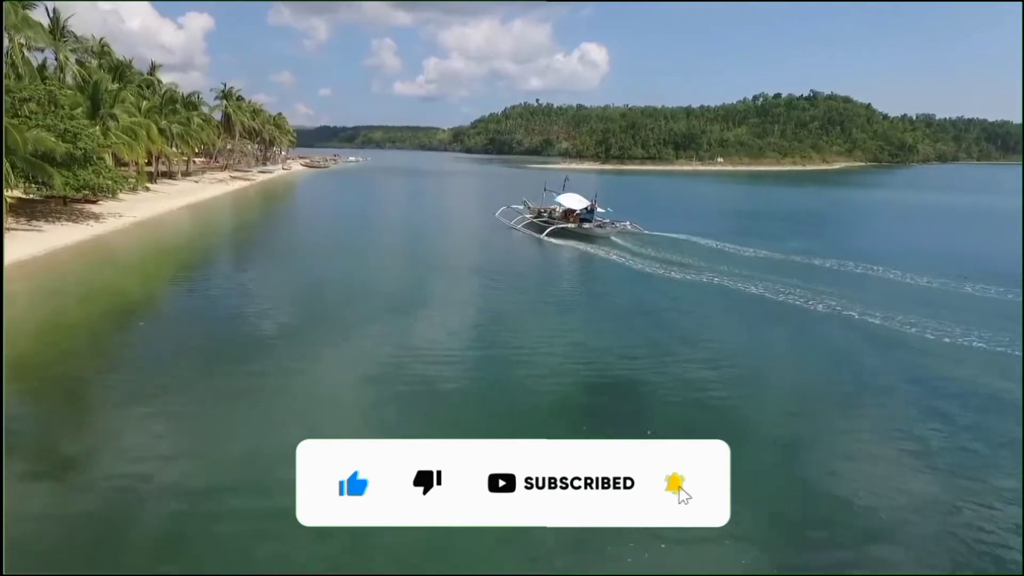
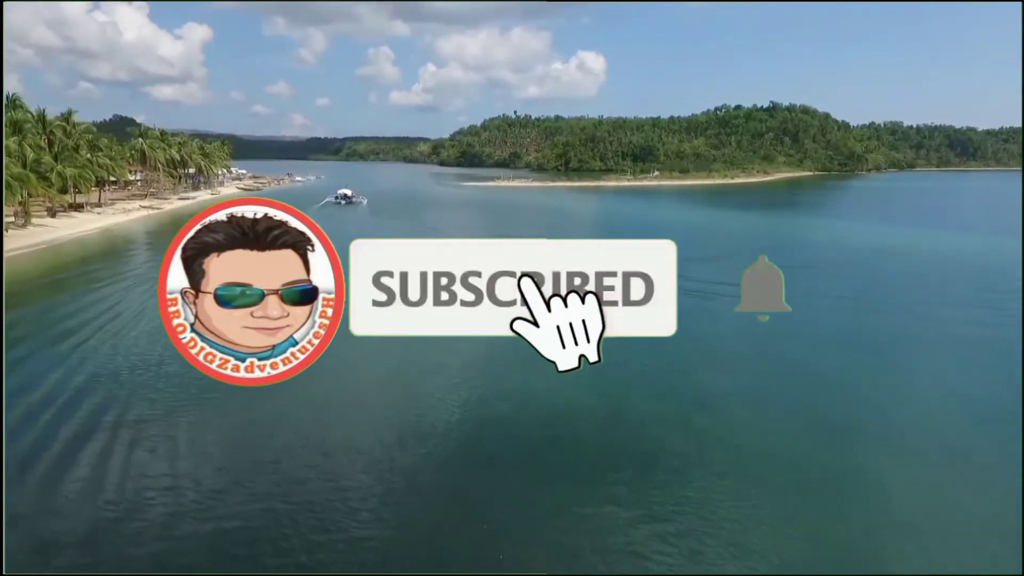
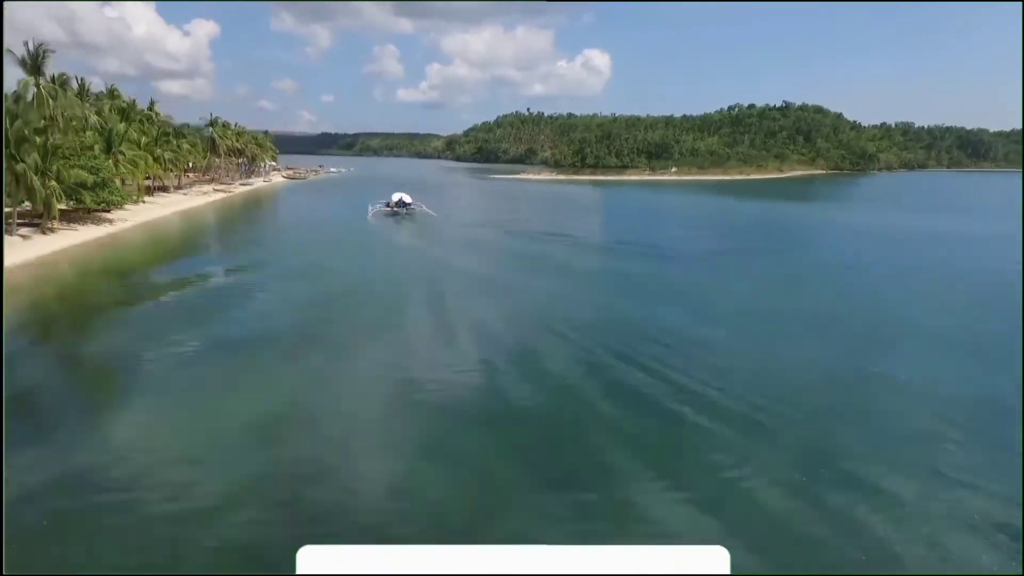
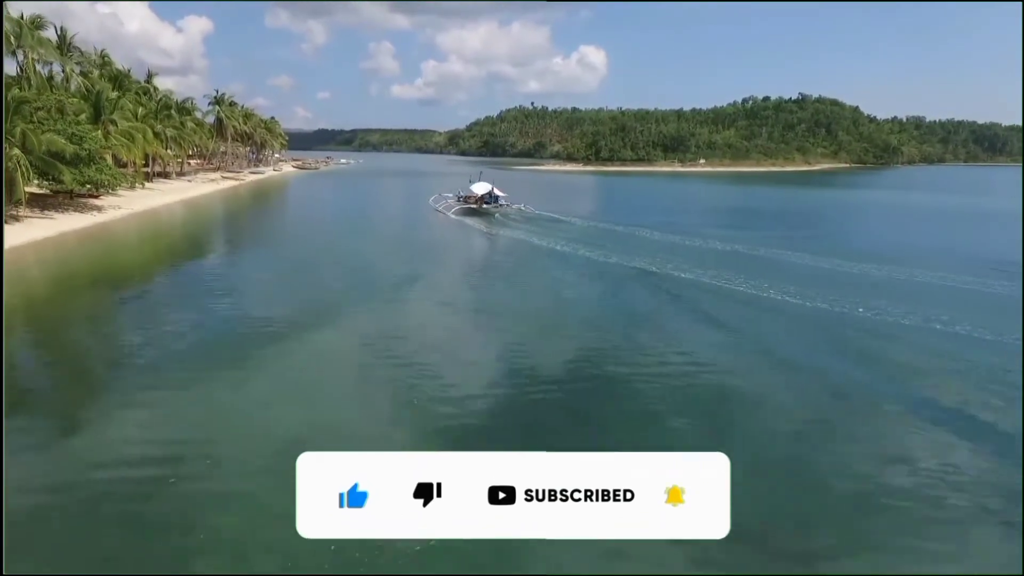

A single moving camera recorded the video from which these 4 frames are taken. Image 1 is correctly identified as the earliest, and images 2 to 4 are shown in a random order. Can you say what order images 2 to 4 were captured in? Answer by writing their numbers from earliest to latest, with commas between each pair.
4, 3, 2
